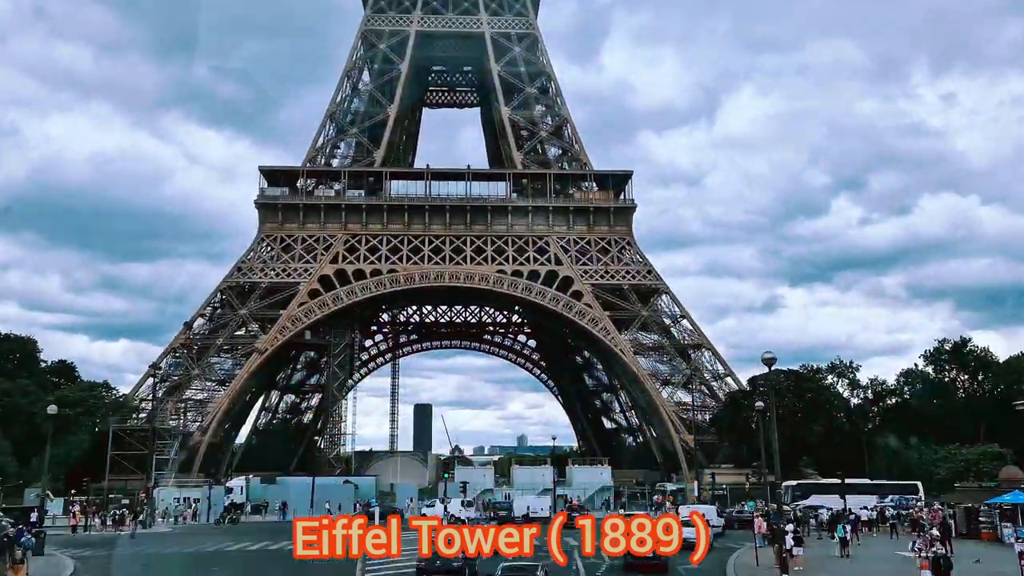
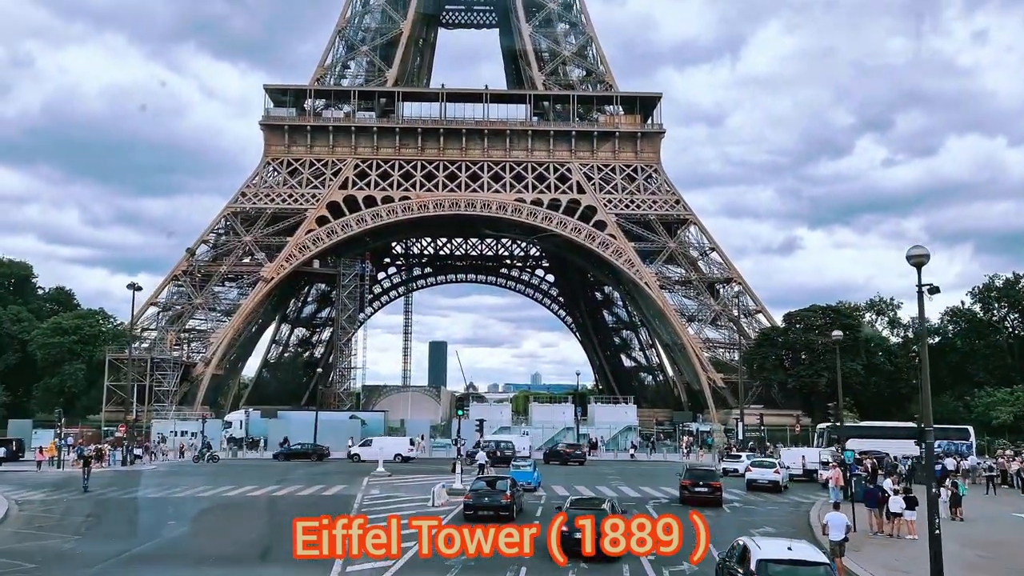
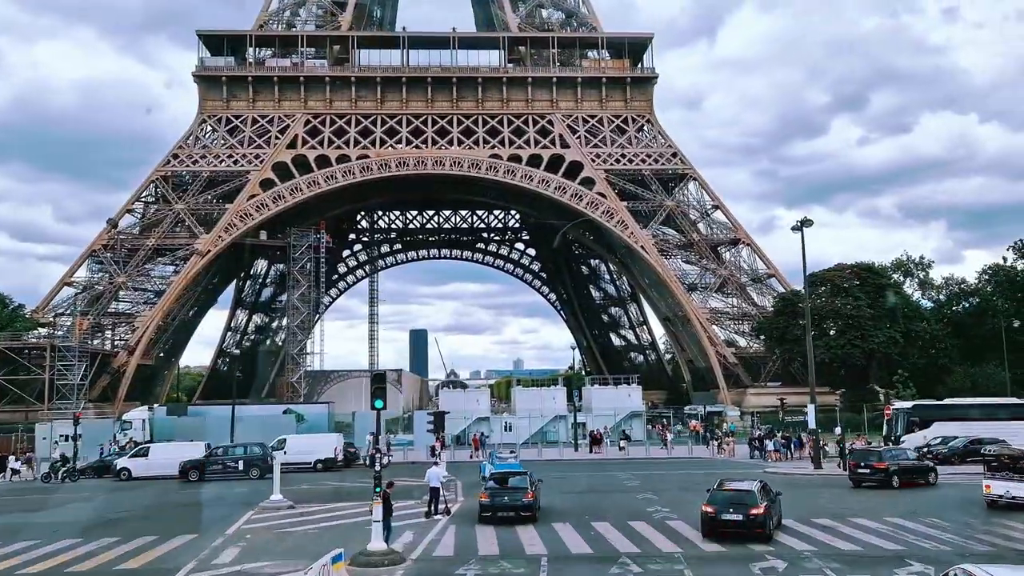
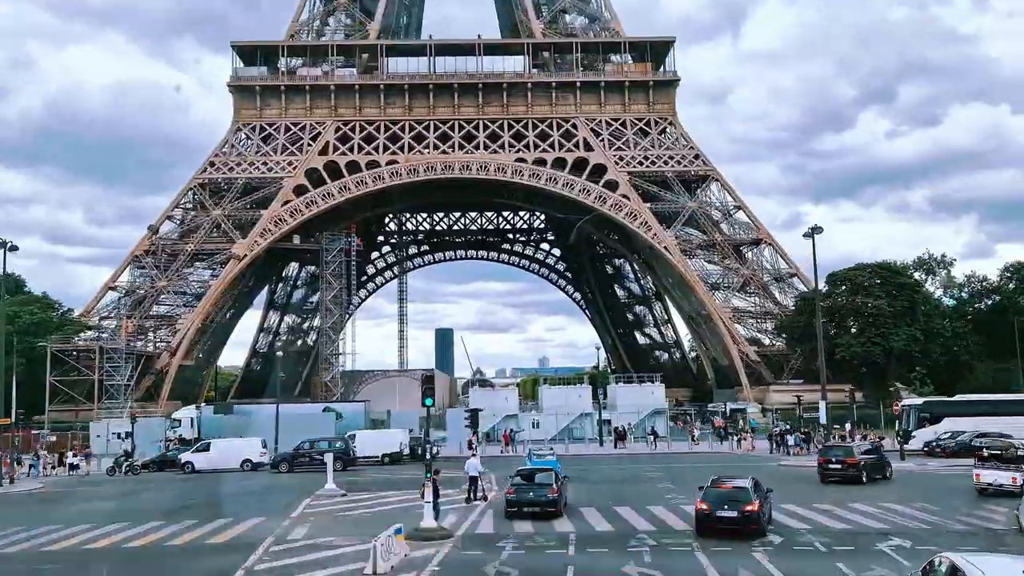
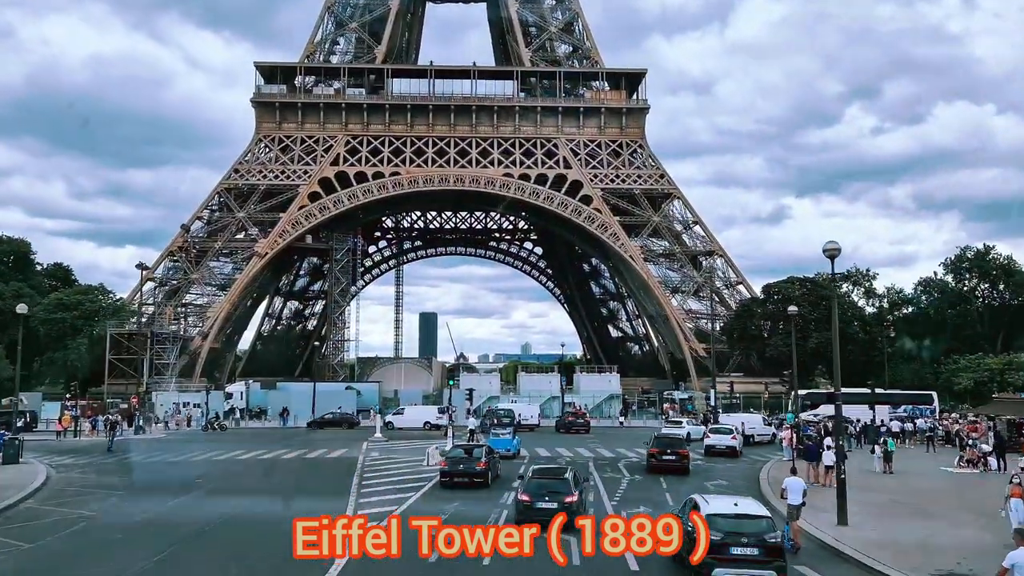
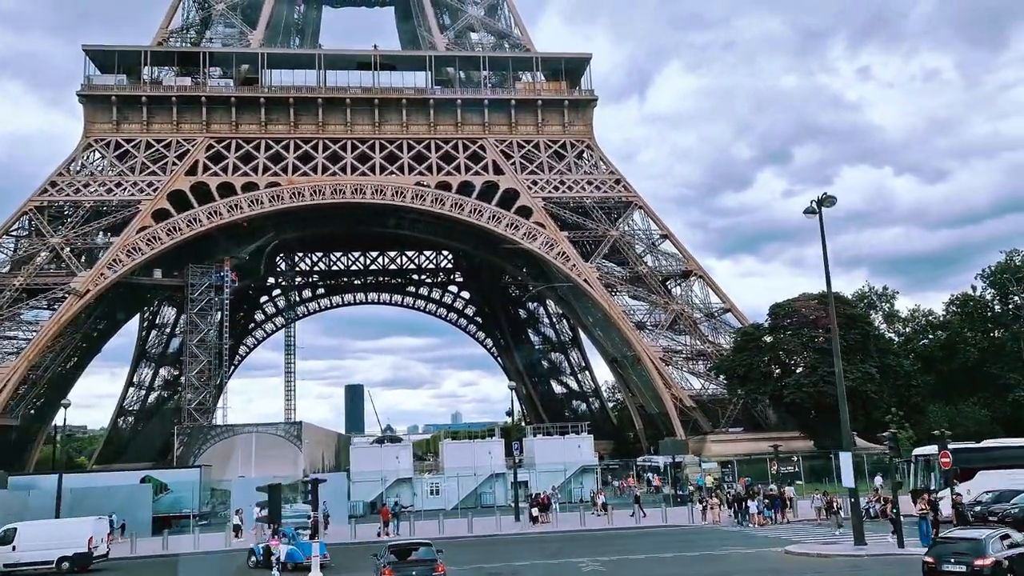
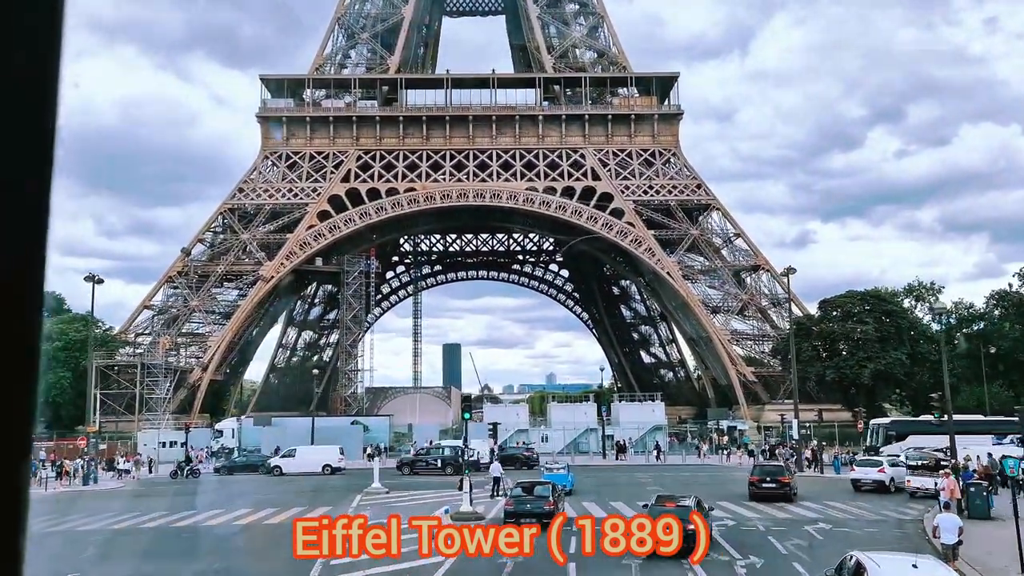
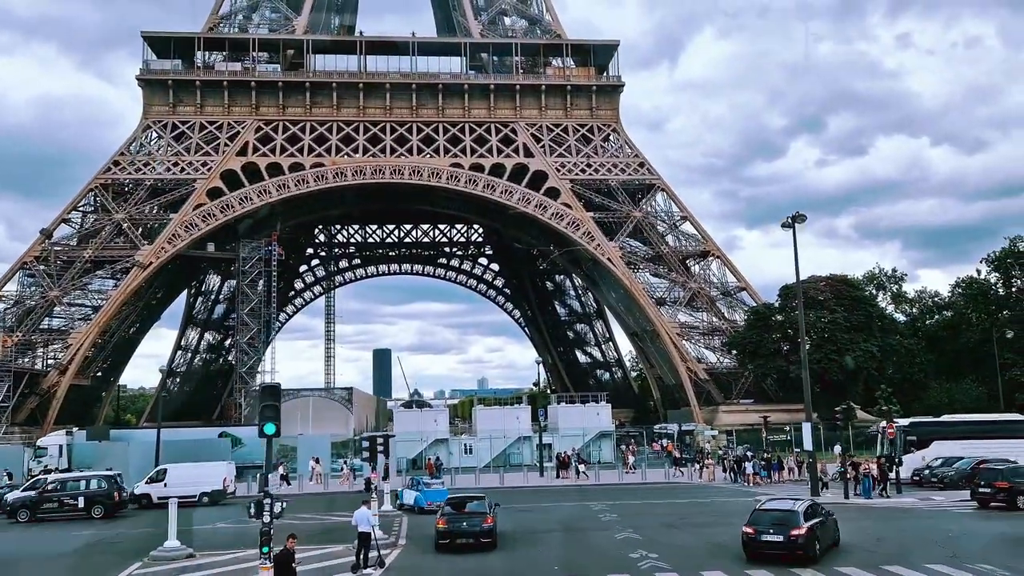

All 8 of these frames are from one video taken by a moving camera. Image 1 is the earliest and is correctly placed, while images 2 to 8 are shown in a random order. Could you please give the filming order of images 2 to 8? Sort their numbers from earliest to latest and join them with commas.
5, 2, 7, 4, 3, 8, 6
